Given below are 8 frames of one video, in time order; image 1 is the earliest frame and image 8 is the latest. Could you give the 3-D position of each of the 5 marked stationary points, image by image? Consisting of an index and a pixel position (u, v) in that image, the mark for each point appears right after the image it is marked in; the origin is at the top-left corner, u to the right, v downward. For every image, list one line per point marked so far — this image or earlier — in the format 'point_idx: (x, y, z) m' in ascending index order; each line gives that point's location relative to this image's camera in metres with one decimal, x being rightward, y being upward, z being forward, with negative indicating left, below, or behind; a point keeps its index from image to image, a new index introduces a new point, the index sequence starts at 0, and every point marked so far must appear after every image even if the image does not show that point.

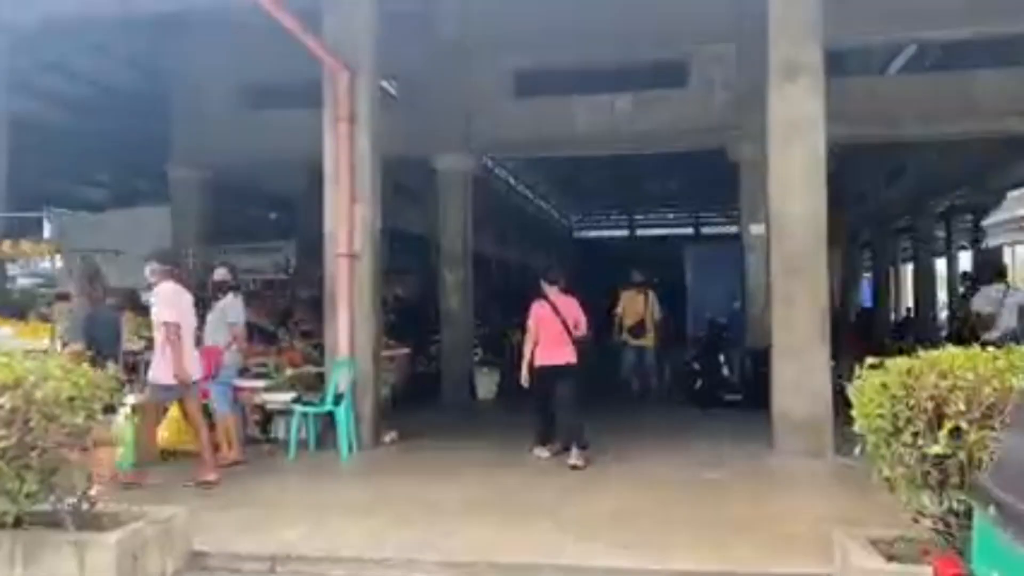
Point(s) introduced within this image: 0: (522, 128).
0: (+0.1, +2.3, +12.6) m
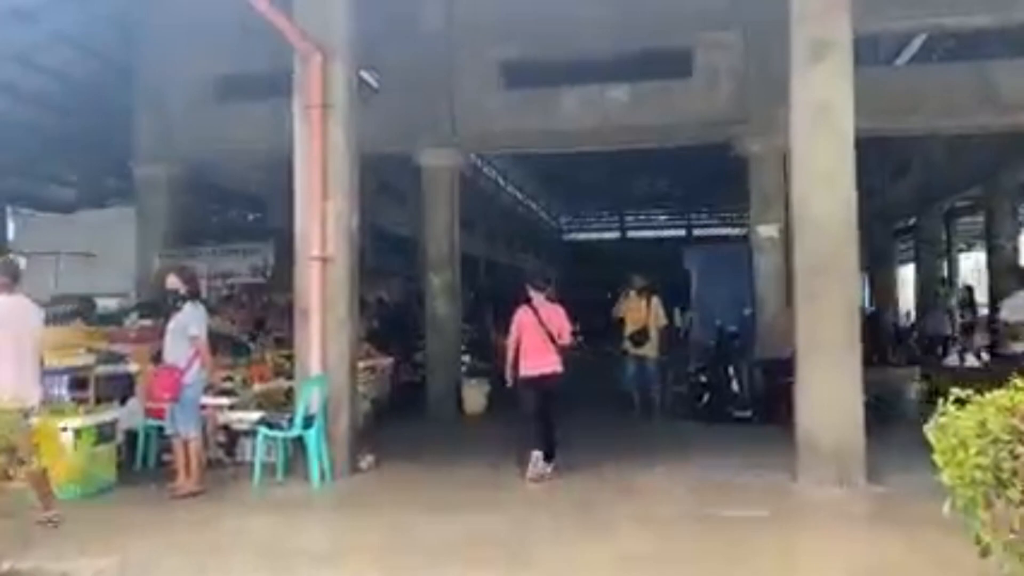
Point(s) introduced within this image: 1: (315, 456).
0: (0.0, +2.2, +11.8) m
1: (-1.7, -1.4, +7.4) m
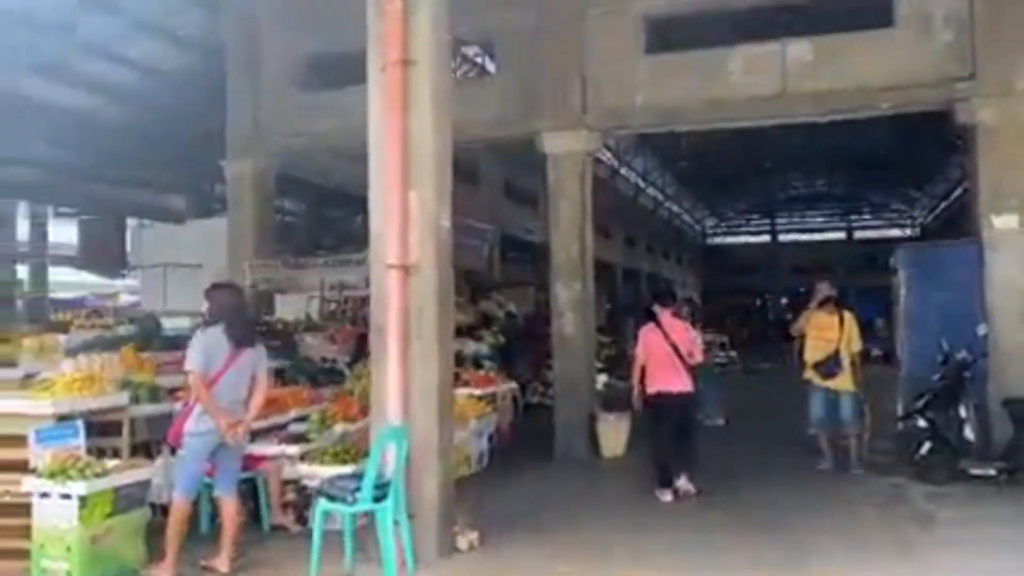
0: (+1.6, +2.1, +9.5) m
1: (-0.7, -1.5, +5.4) m
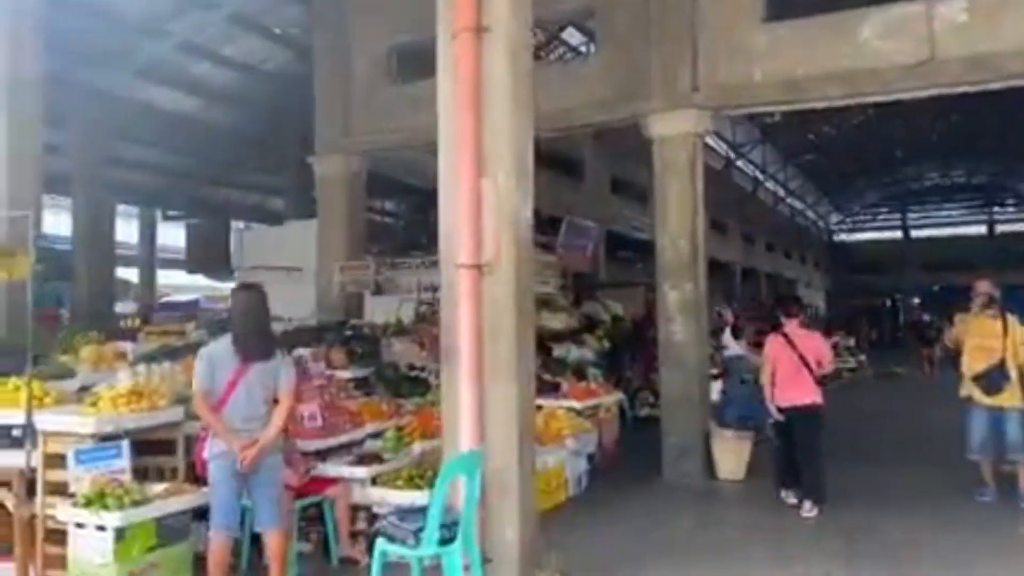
0: (+2.5, +2.1, +8.3) m
1: (-0.3, -1.6, +4.6) m
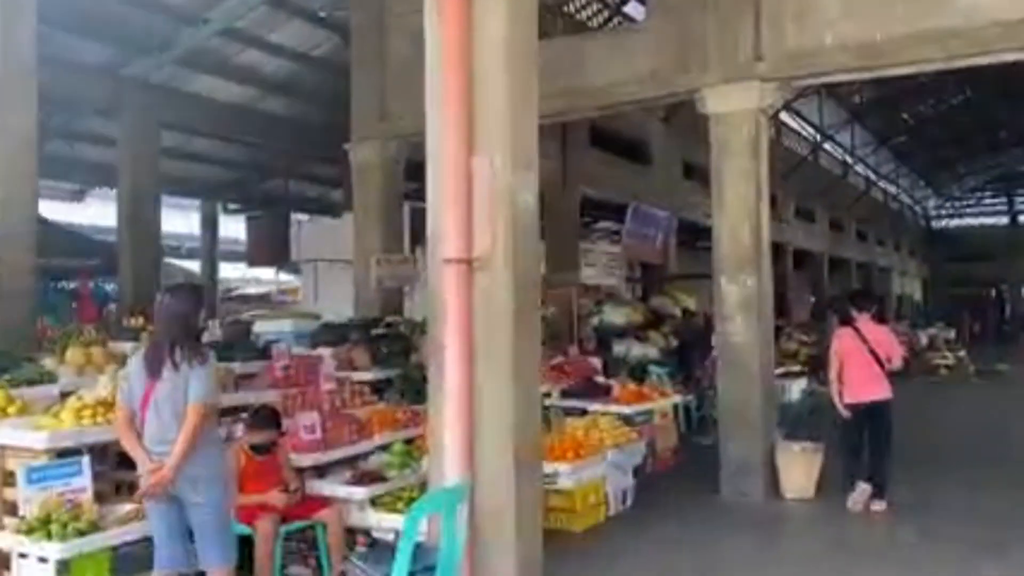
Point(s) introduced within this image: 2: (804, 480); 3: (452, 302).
0: (+2.9, +2.1, +7.3) m
1: (-0.3, -1.6, +3.9) m
2: (+2.6, -1.7, +7.6) m
3: (-0.3, -0.1, +4.1) m
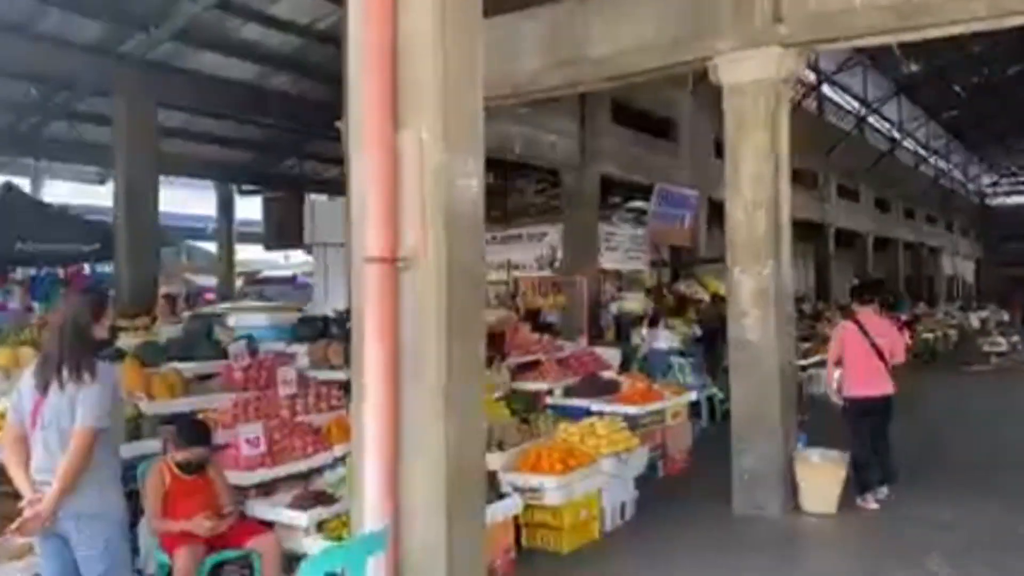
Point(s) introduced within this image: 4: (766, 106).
0: (+2.7, +2.2, +6.4) m
1: (-0.6, -1.6, +3.2) m
2: (+2.5, -1.6, +6.9) m
3: (-0.5, -0.1, +3.4) m
4: (+2.0, +1.4, +6.9) m
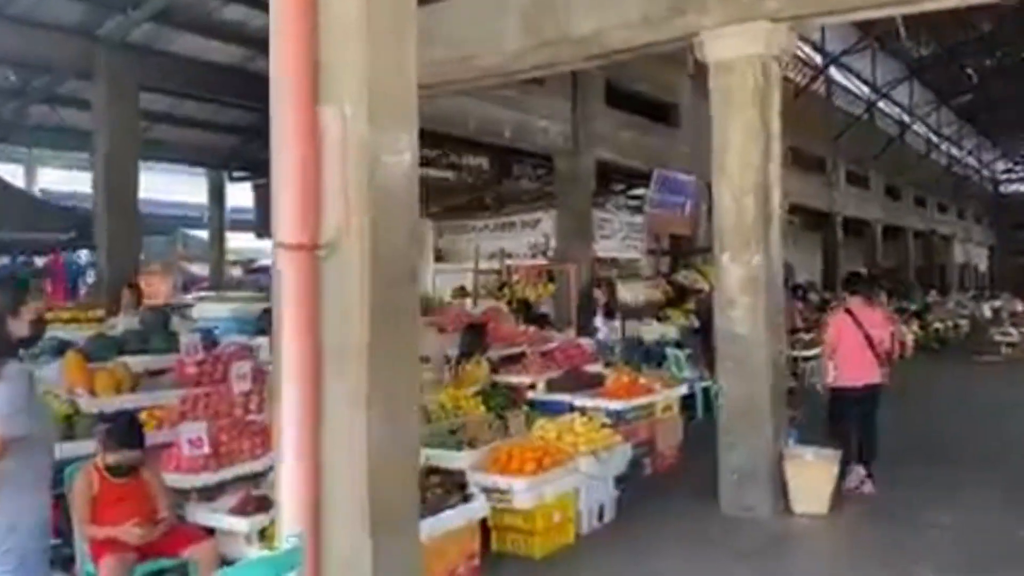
0: (+2.5, +2.3, +6.0) m
1: (-0.8, -1.5, +2.9) m
2: (+2.3, -1.5, +6.5) m
3: (-0.8, 0.0, +3.1) m
4: (+1.8, +1.5, +6.5) m
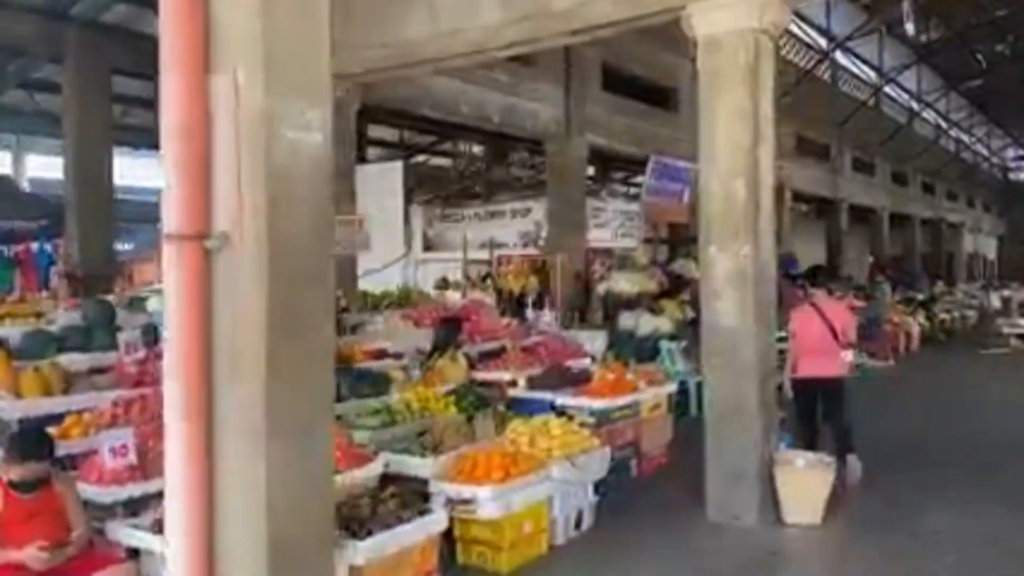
0: (+2.3, +2.3, +5.5) m
1: (-1.0, -1.5, +2.5) m
2: (+2.1, -1.5, +6.1) m
3: (-1.0, 0.0, +2.7) m
4: (+1.6, +1.6, +6.0) m
